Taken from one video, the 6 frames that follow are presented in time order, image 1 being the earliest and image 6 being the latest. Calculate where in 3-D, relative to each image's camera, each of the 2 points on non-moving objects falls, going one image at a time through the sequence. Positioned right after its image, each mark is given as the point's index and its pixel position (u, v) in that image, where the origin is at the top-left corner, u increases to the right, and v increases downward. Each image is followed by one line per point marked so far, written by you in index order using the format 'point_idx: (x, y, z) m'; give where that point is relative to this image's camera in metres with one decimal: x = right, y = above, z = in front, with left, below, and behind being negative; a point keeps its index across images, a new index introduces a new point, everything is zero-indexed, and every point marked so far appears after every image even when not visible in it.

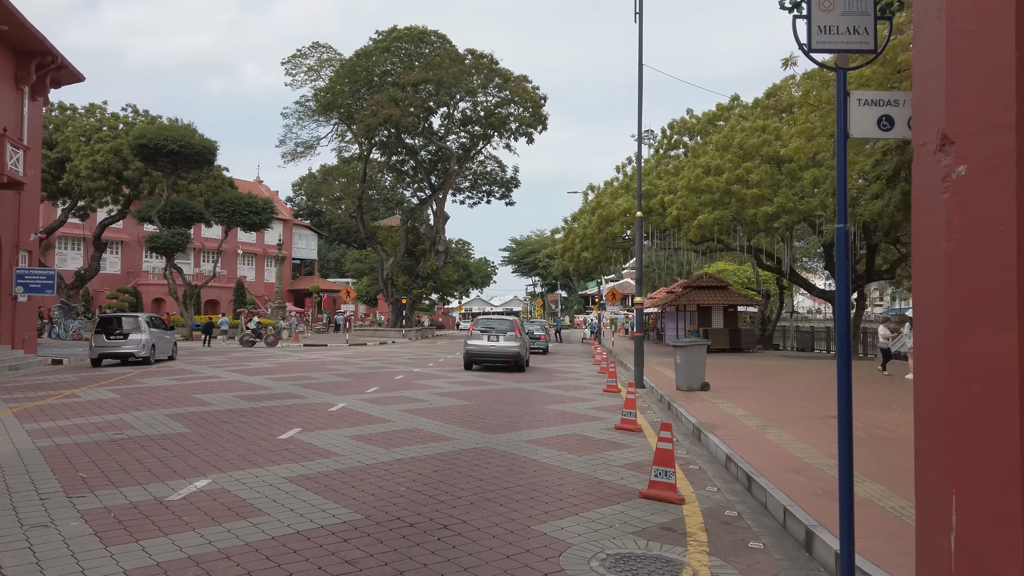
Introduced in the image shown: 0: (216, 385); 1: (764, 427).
0: (-6.0, -2.0, +15.3) m
1: (+3.3, -1.8, +9.9) m
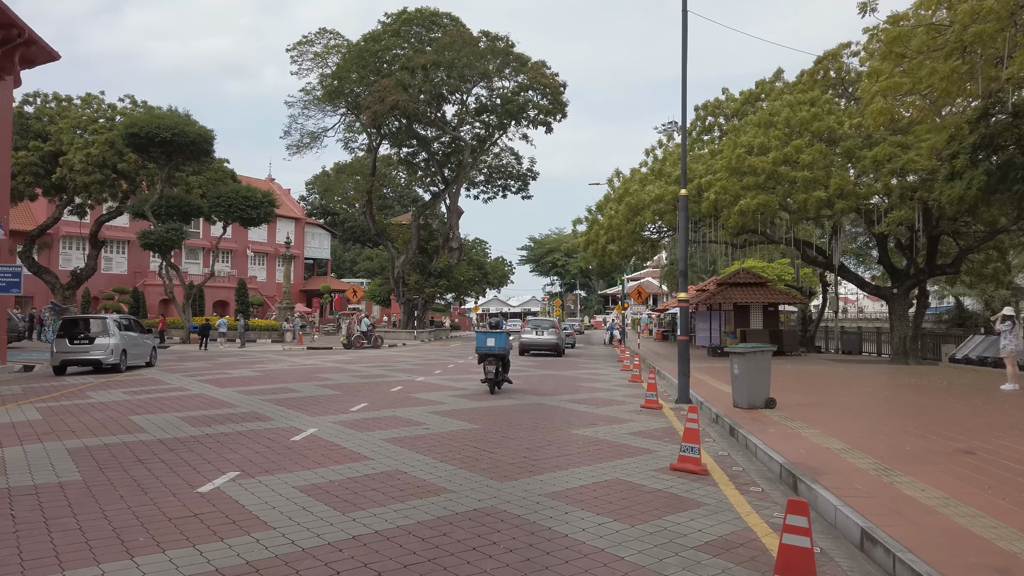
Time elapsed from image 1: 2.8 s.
0: (-5.6, -1.9, +12.7) m
1: (+3.5, -1.7, +7.0) m
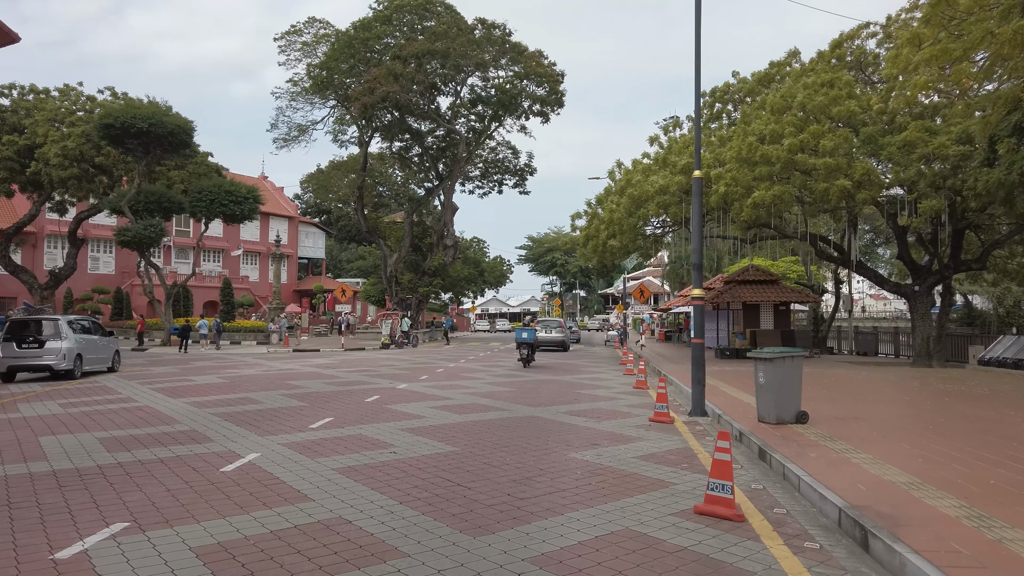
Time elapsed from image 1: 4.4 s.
0: (-5.8, -1.8, +11.0) m
1: (+3.3, -1.6, +5.3) m
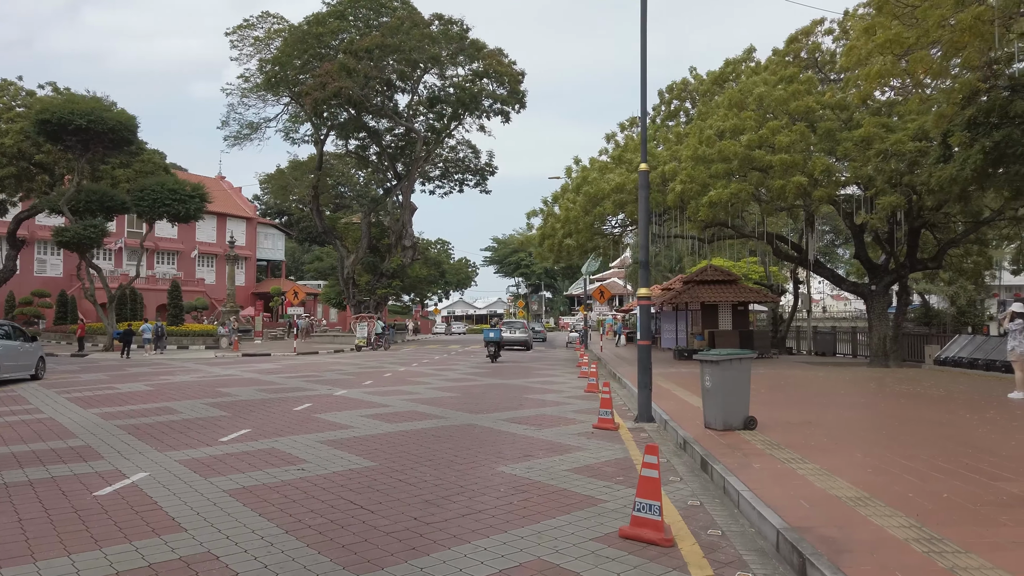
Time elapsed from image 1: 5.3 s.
0: (-6.7, -1.9, +10.0) m
1: (+2.6, -1.6, +4.7) m
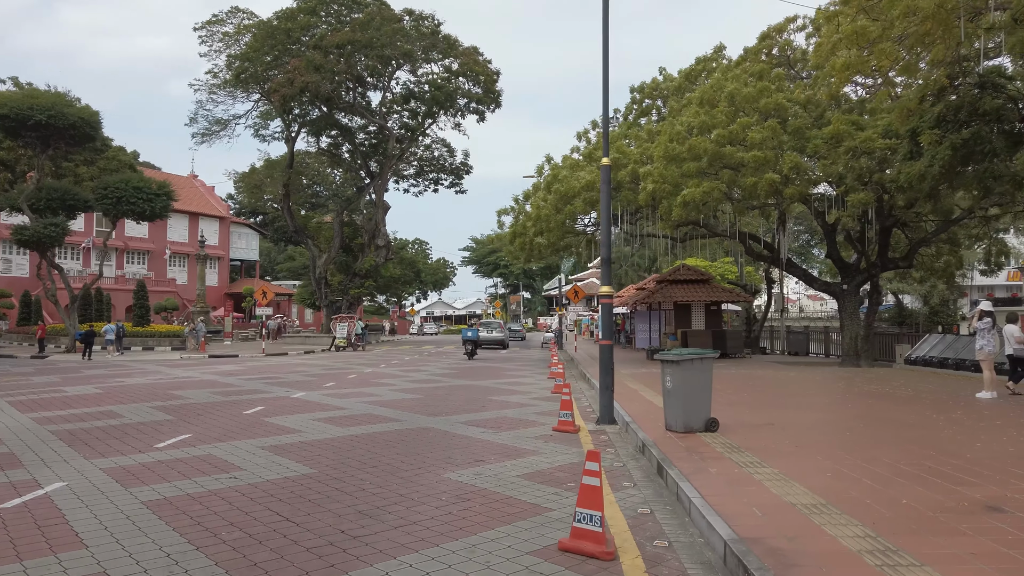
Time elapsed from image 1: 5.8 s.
0: (-7.3, -1.8, +9.5) m
1: (+2.2, -1.6, +4.4) m
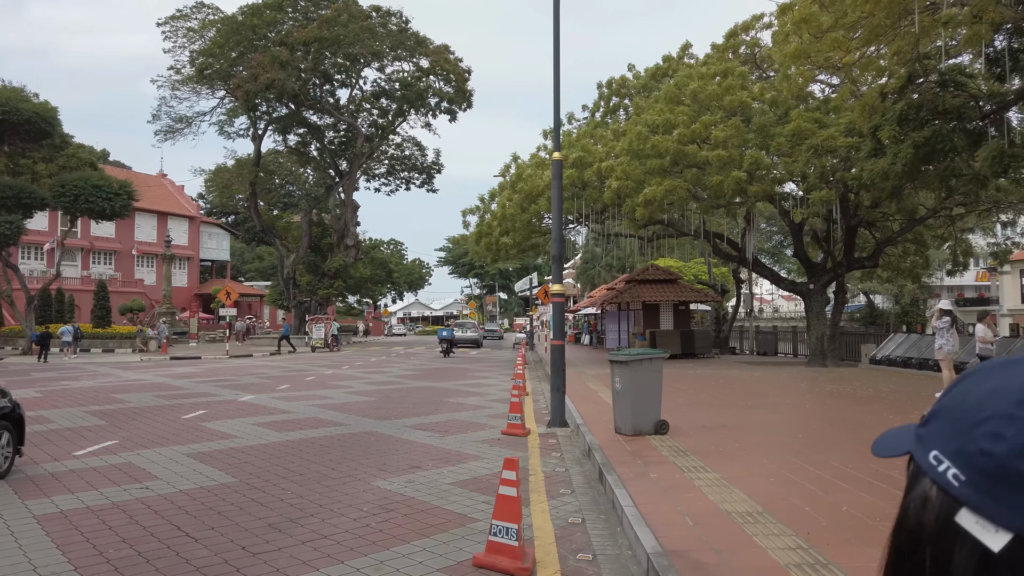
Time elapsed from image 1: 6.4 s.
0: (-7.9, -1.8, +8.9) m
1: (+1.7, -1.5, +4.1) m
